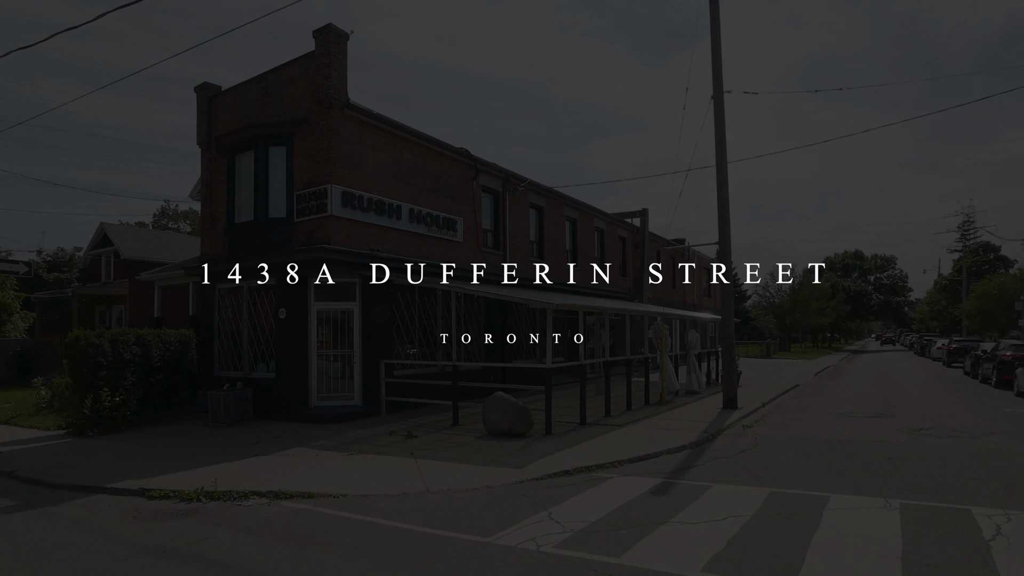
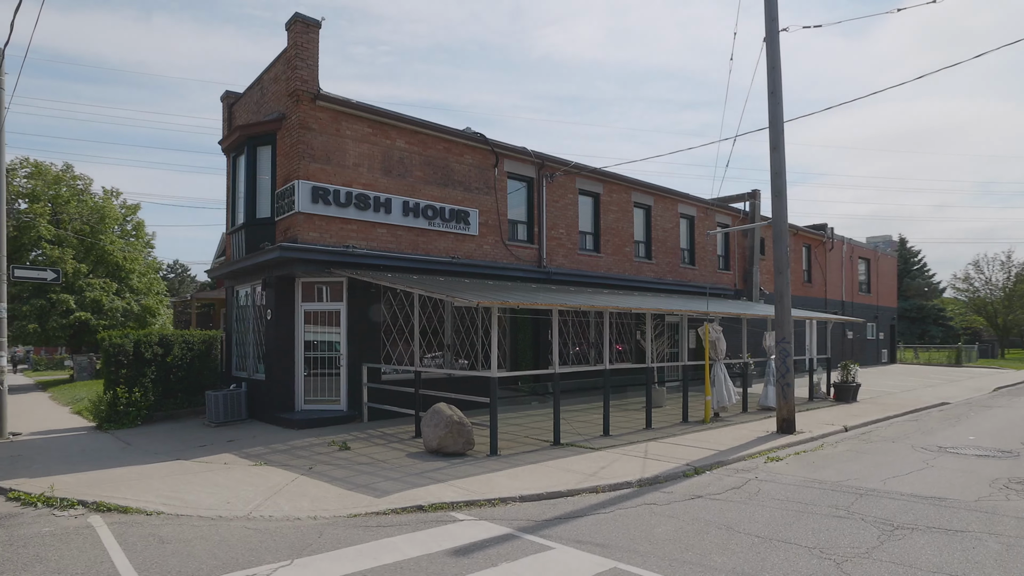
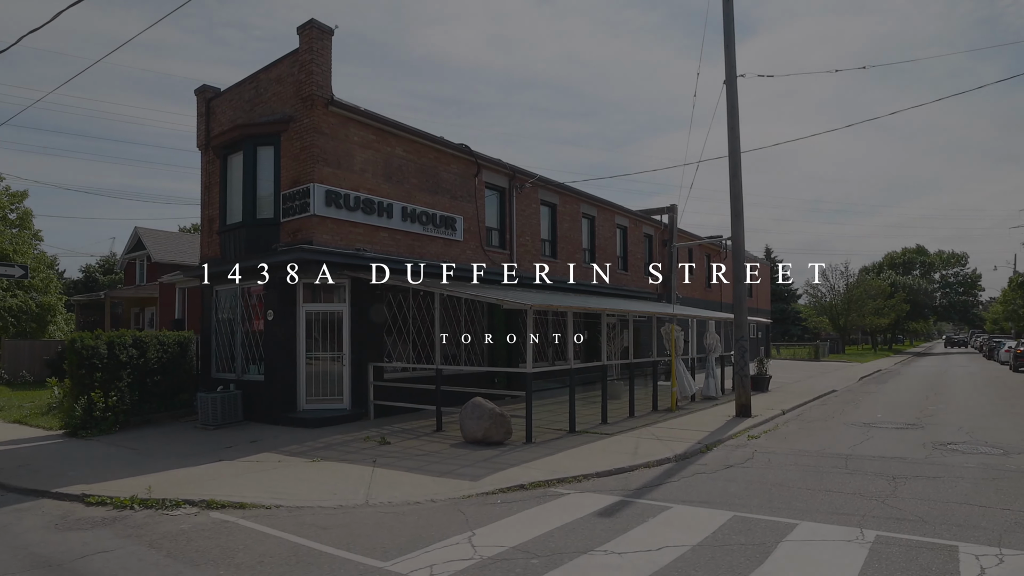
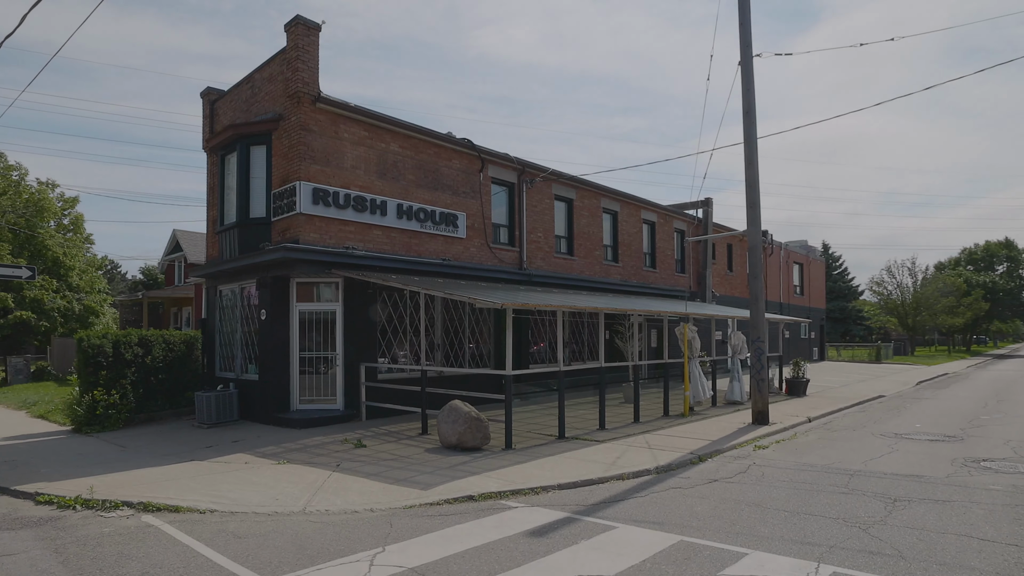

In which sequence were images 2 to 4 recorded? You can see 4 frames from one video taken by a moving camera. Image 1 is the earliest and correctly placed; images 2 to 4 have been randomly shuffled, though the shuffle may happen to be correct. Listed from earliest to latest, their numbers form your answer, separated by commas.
3, 4, 2
